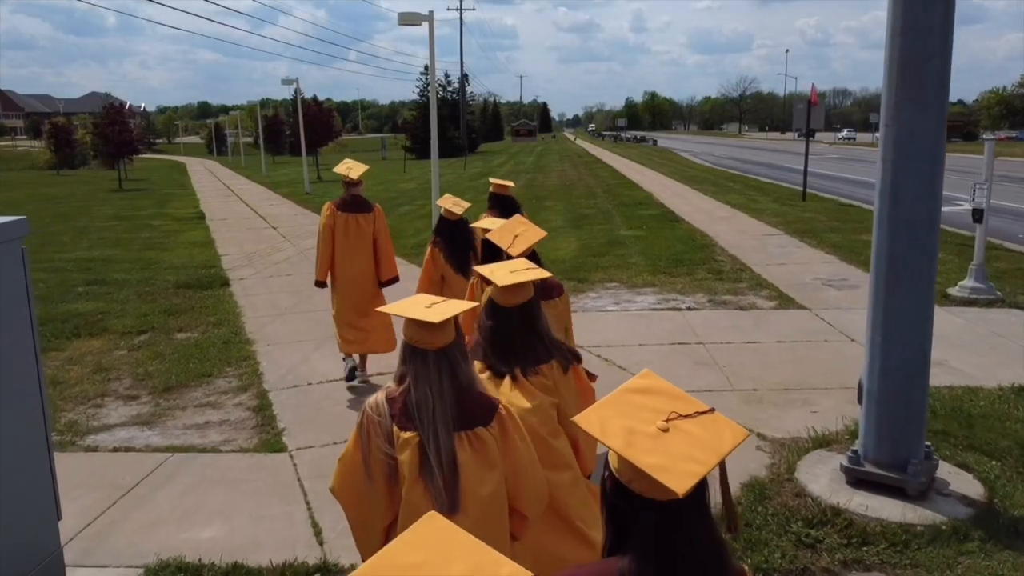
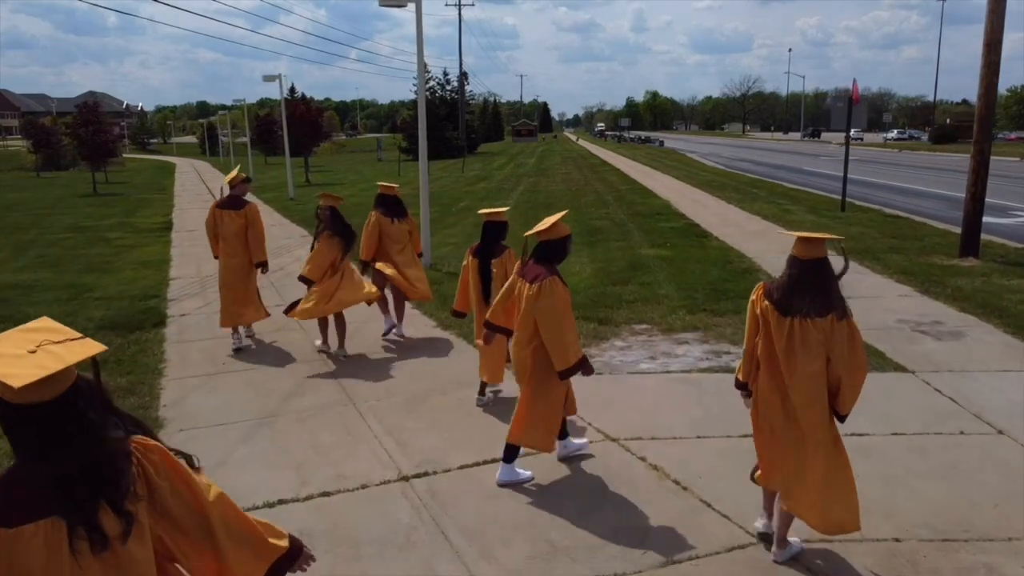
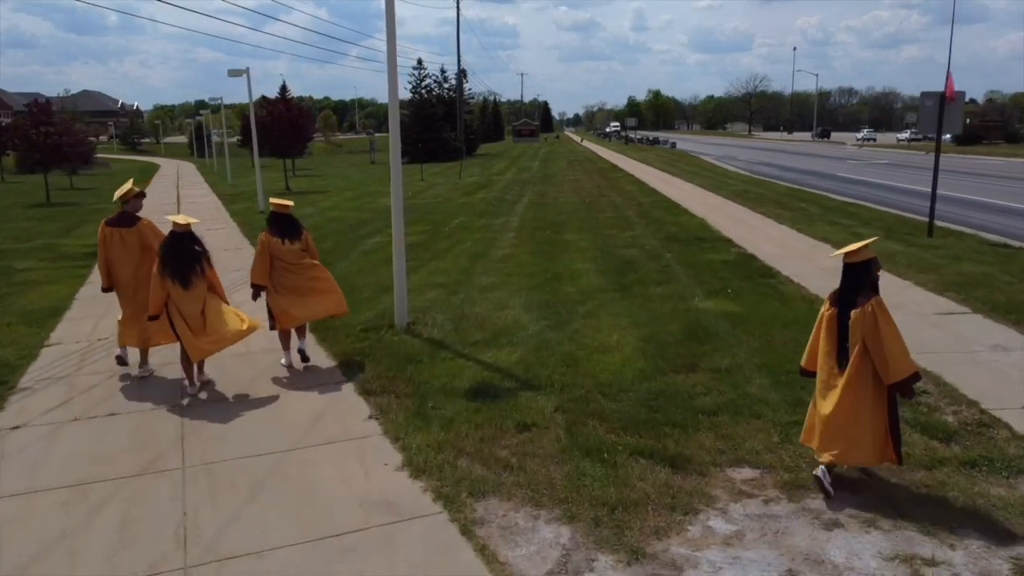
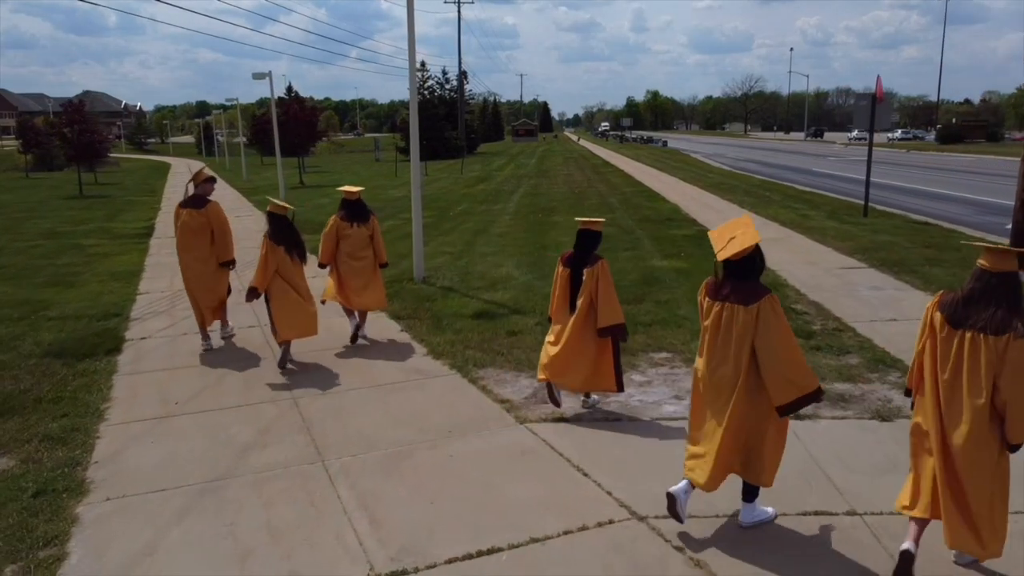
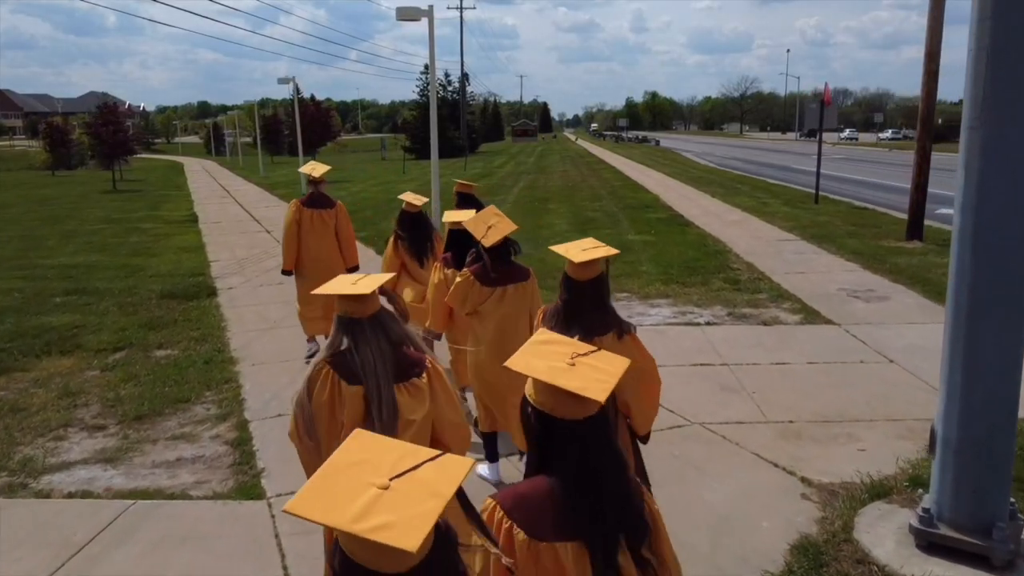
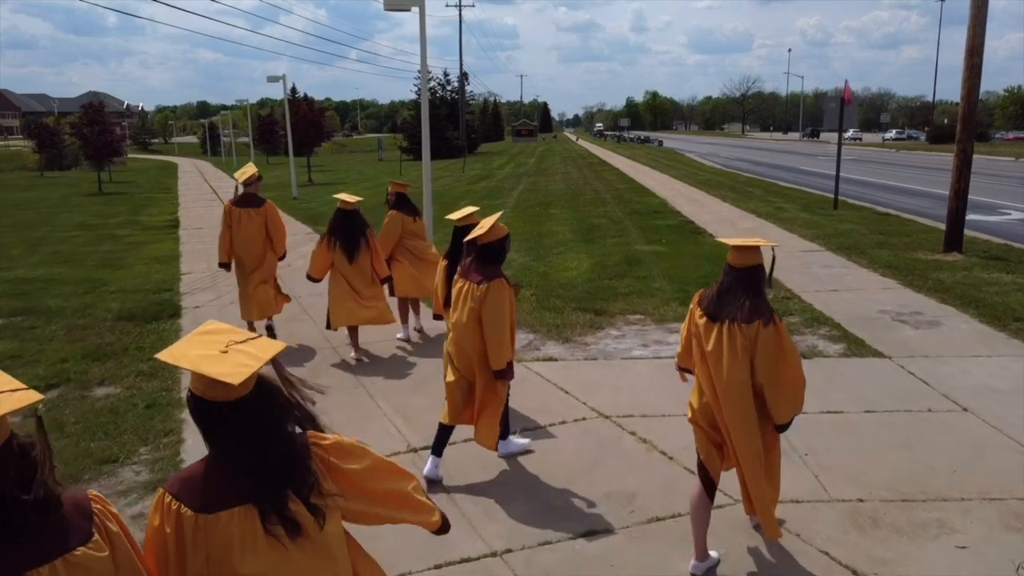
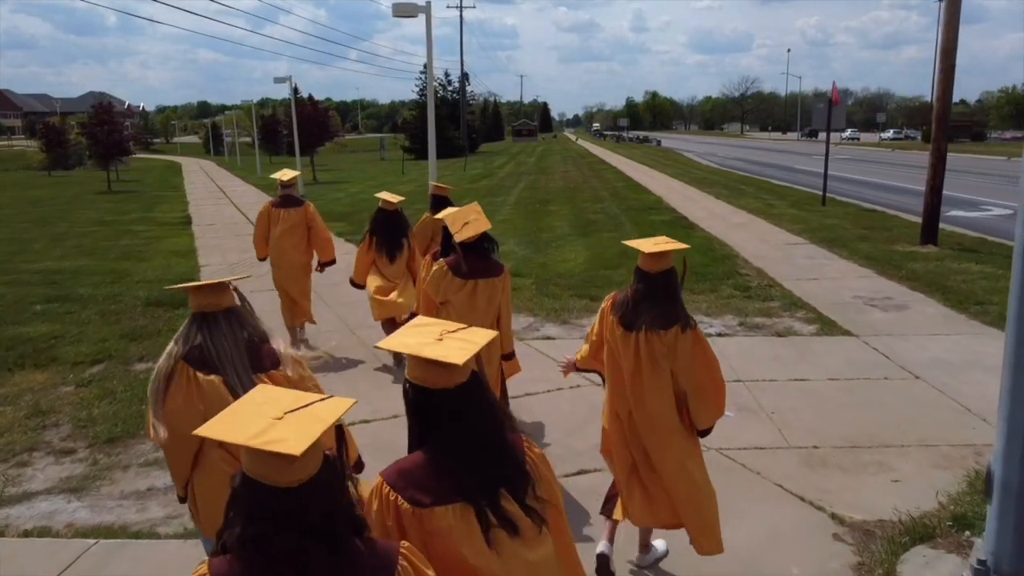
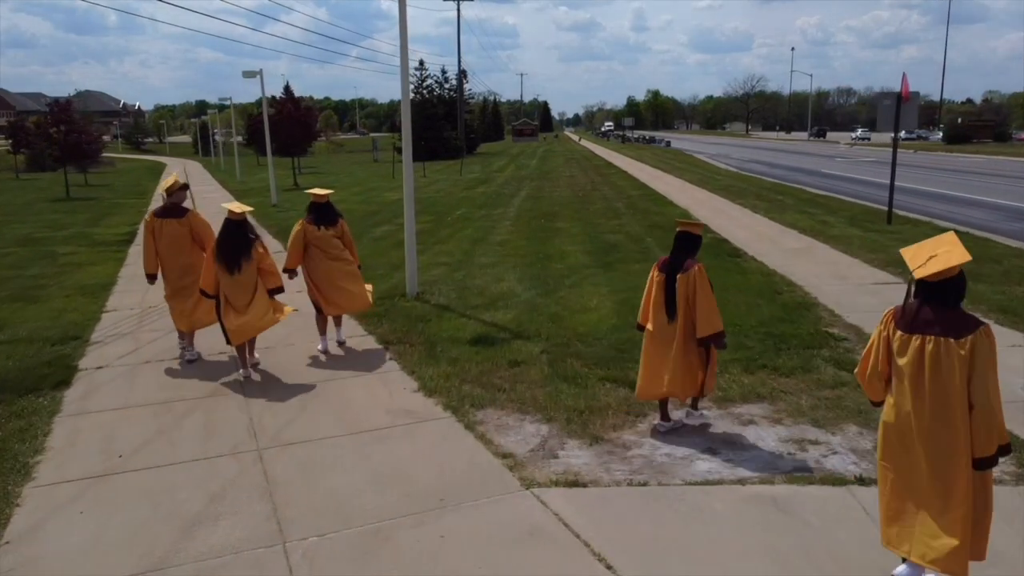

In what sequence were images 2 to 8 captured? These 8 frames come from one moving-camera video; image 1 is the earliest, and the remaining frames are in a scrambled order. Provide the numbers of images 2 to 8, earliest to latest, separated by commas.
5, 7, 6, 2, 4, 8, 3
